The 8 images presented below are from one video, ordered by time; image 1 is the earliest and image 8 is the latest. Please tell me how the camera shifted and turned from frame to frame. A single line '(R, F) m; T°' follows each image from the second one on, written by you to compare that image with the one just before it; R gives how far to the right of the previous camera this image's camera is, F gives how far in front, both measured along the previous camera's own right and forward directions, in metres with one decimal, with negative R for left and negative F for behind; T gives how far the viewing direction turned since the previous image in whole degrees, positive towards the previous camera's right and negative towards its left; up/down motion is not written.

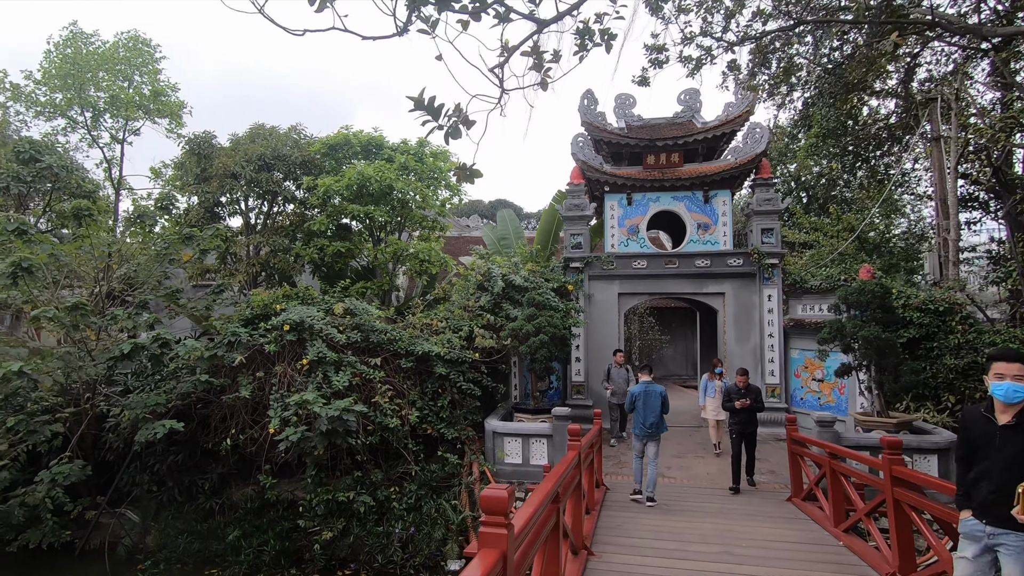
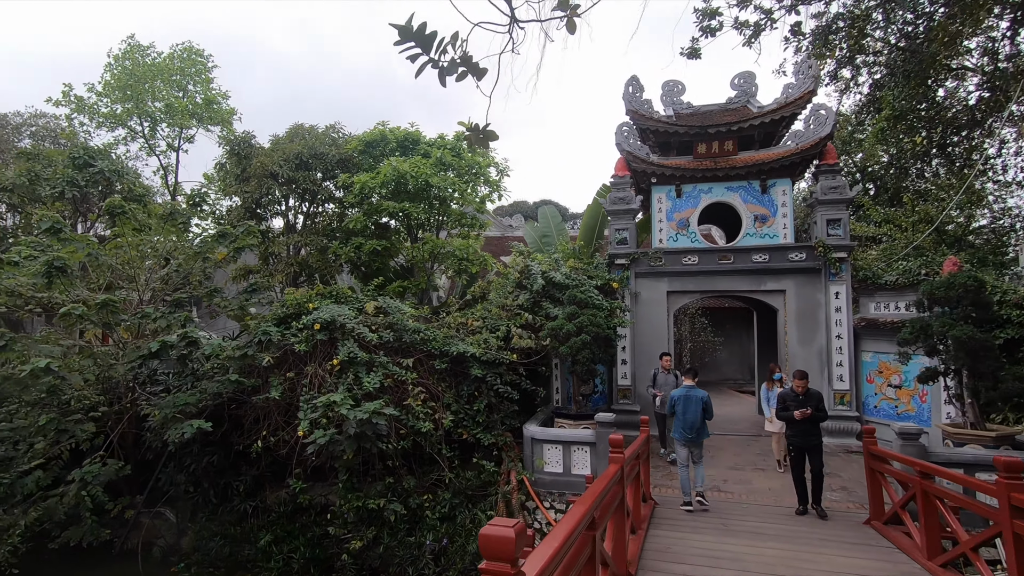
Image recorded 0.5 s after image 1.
(+0.1, +0.4) m; -5°
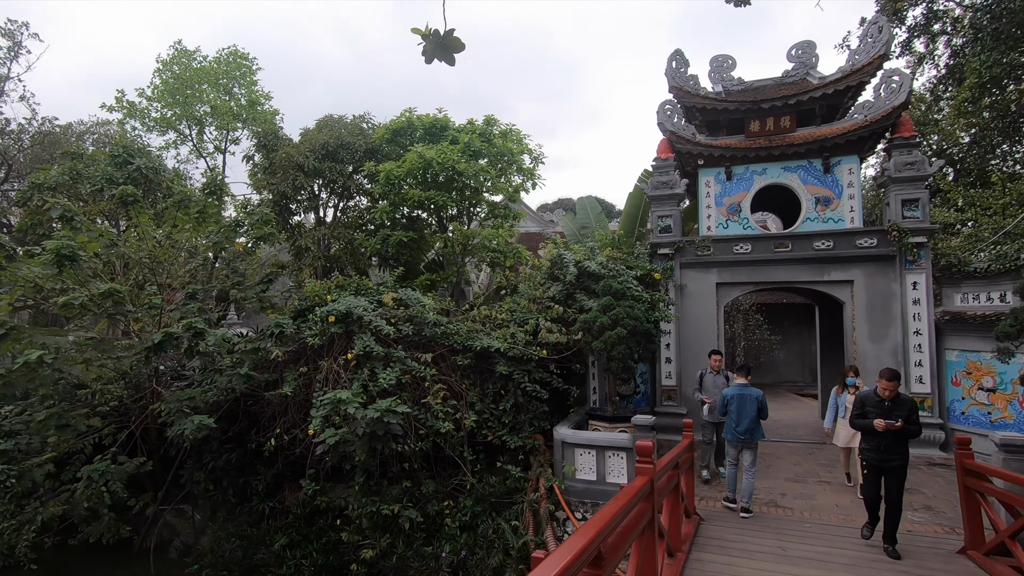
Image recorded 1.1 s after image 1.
(+0.2, +0.5) m; -5°
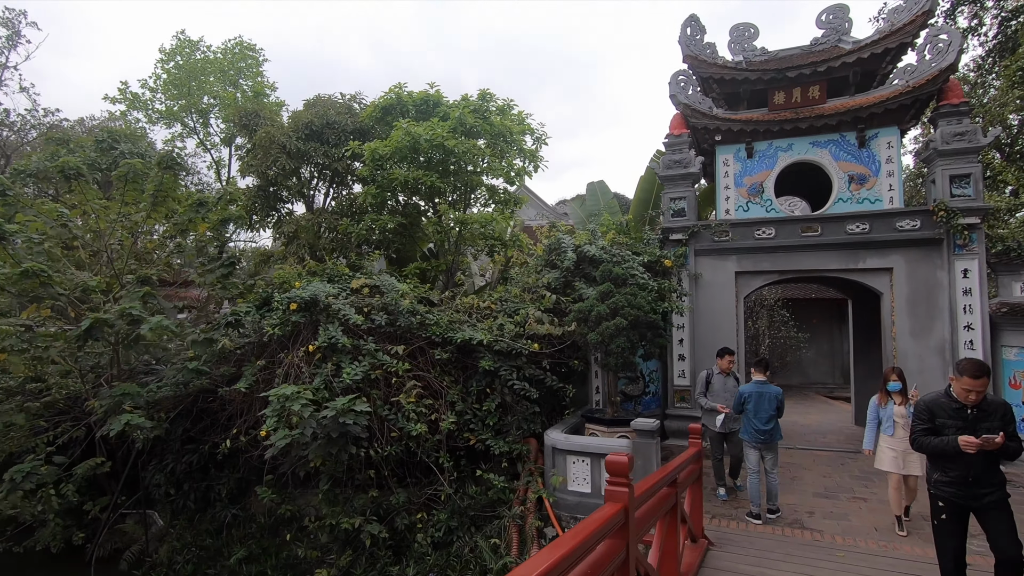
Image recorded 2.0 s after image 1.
(+0.4, +0.7) m; -2°
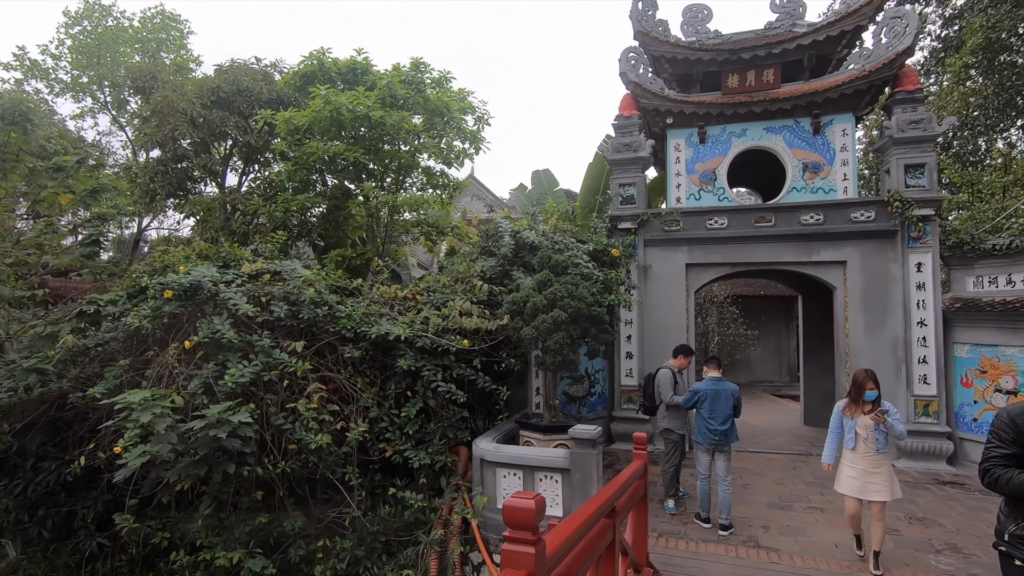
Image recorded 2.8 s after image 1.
(+0.3, +0.7) m; +5°
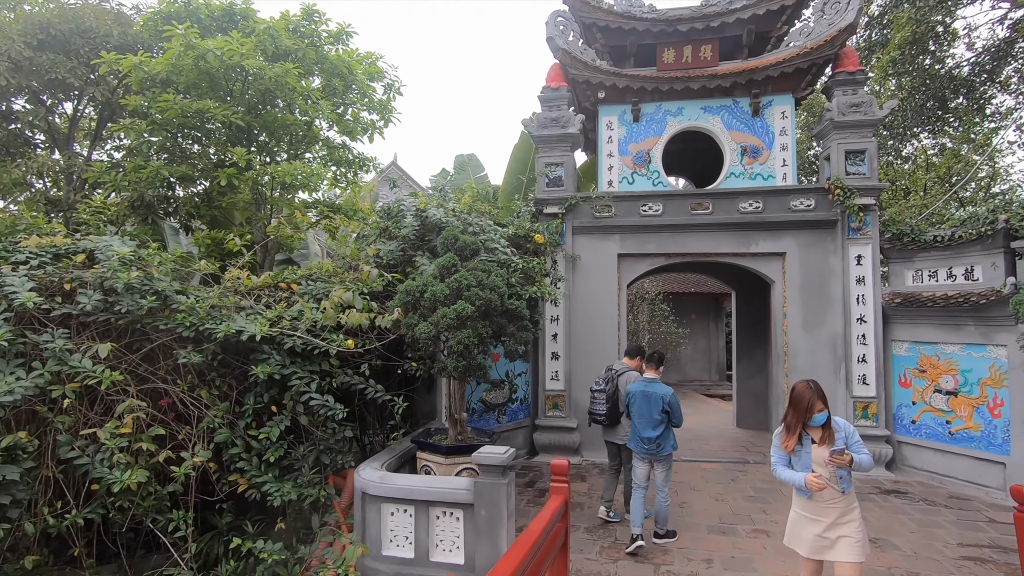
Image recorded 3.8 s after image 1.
(+0.3, +0.9) m; +7°
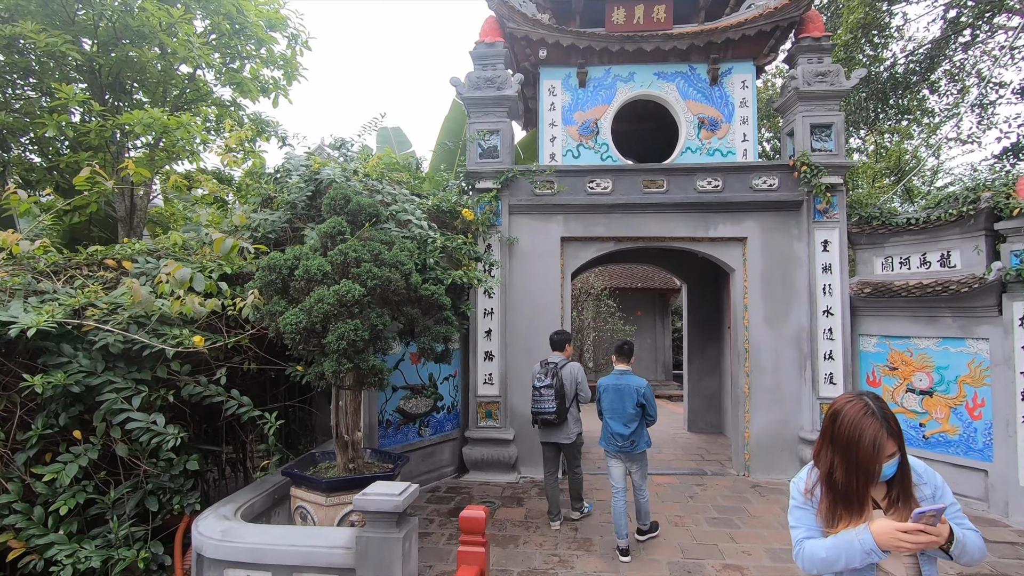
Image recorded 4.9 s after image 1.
(+0.2, +0.9) m; +6°
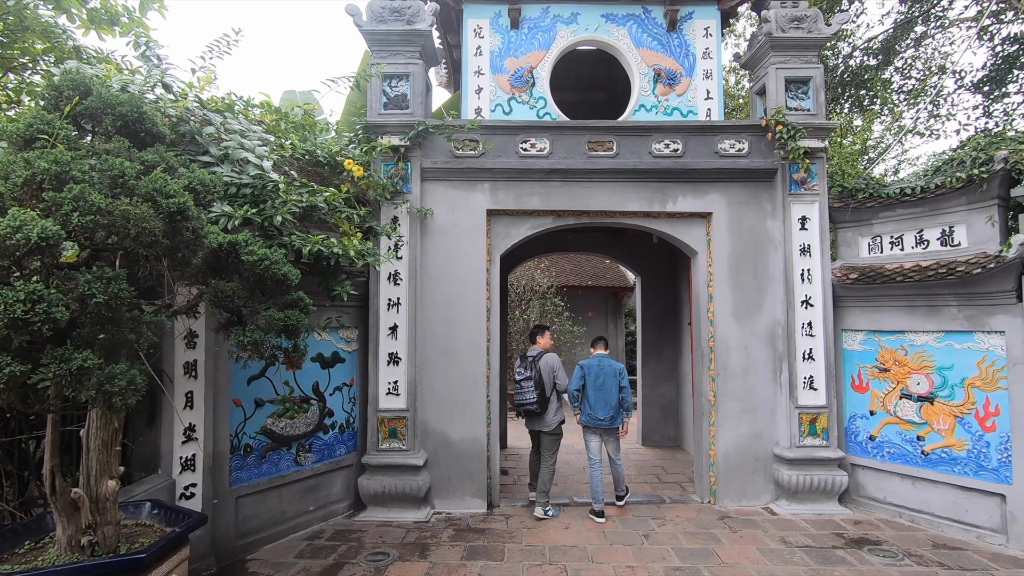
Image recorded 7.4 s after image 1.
(+0.3, +1.1) m; +5°
